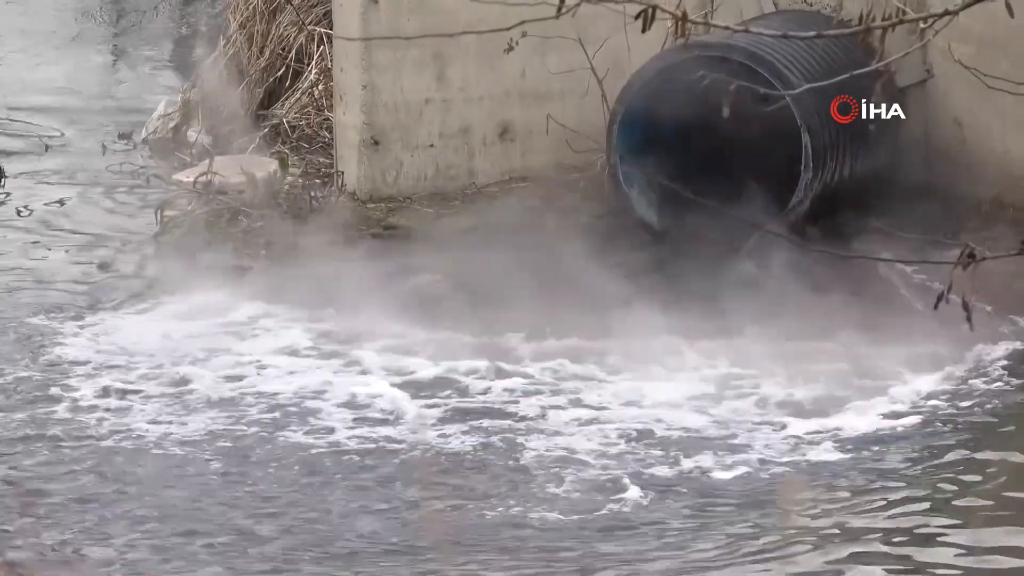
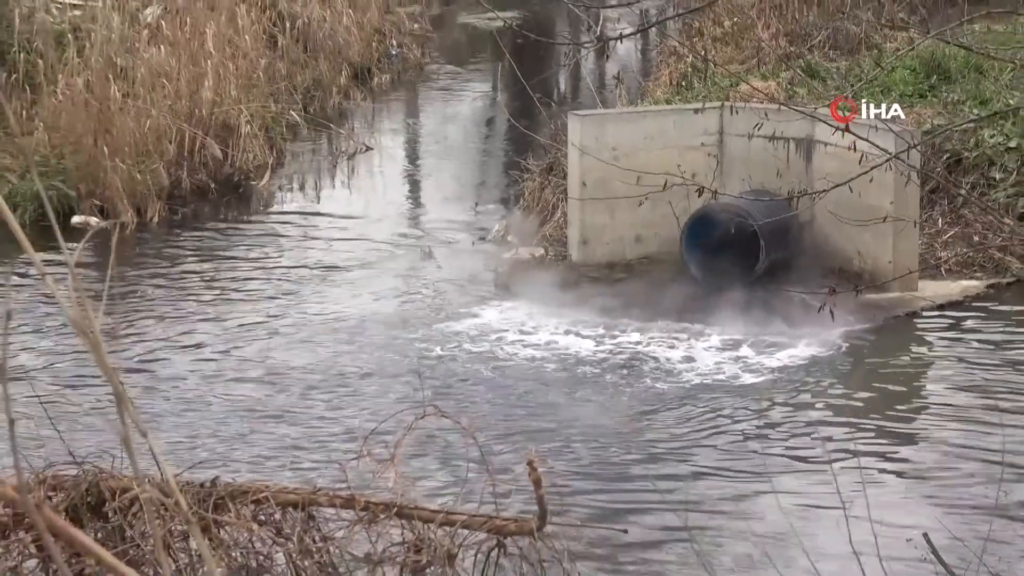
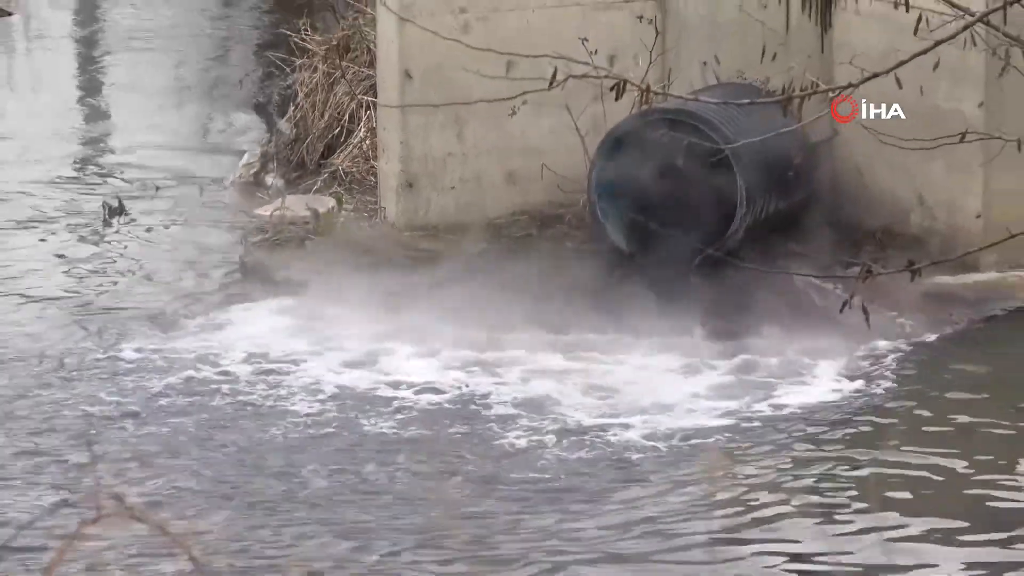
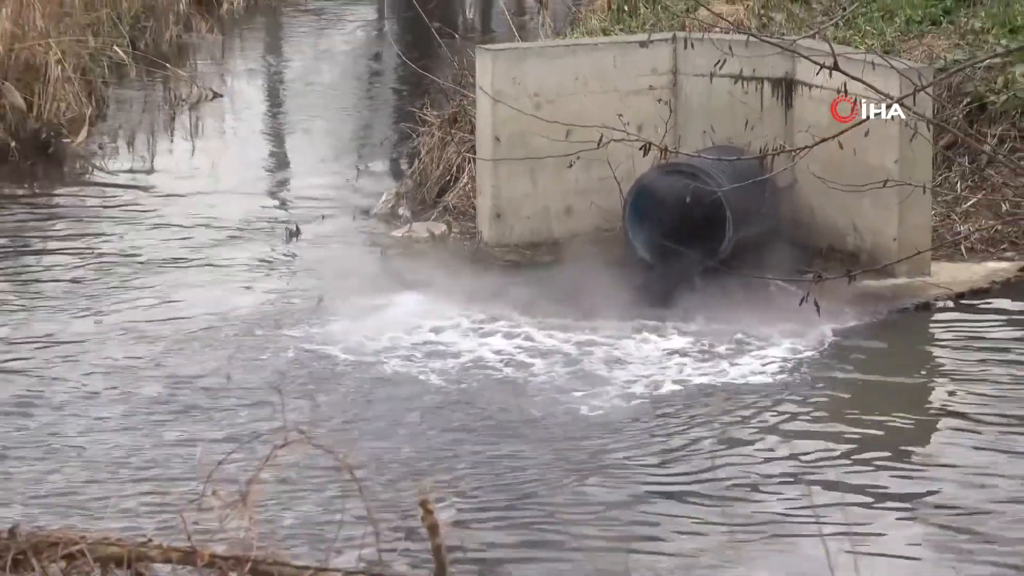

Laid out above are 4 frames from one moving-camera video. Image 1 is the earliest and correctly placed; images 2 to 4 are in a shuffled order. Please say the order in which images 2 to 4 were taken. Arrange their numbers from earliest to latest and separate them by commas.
3, 4, 2
